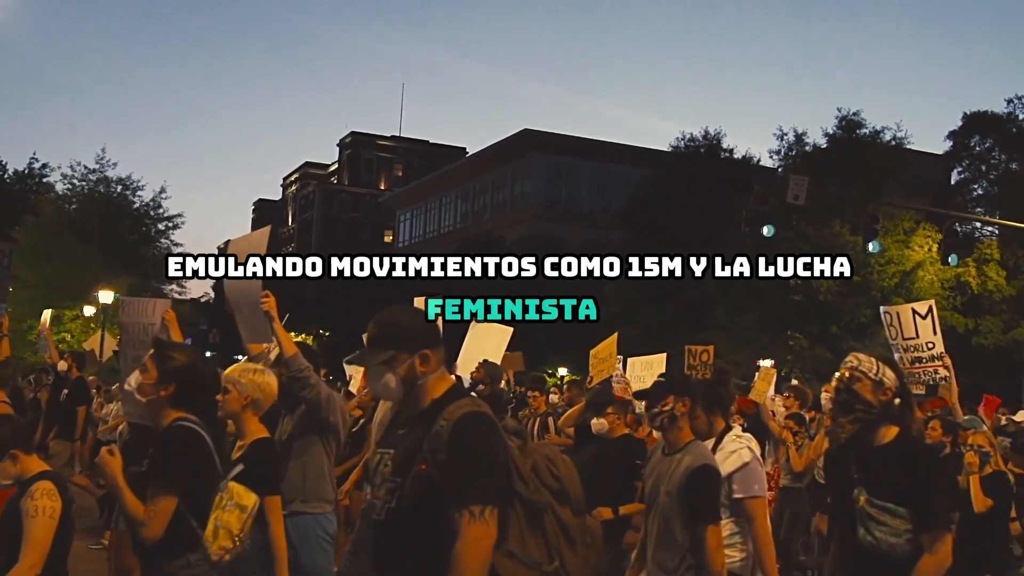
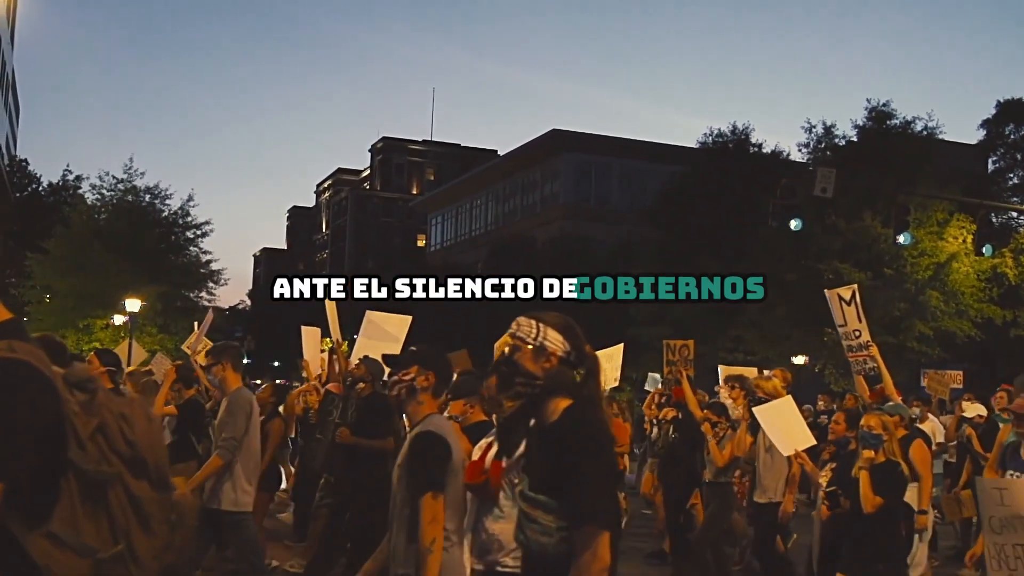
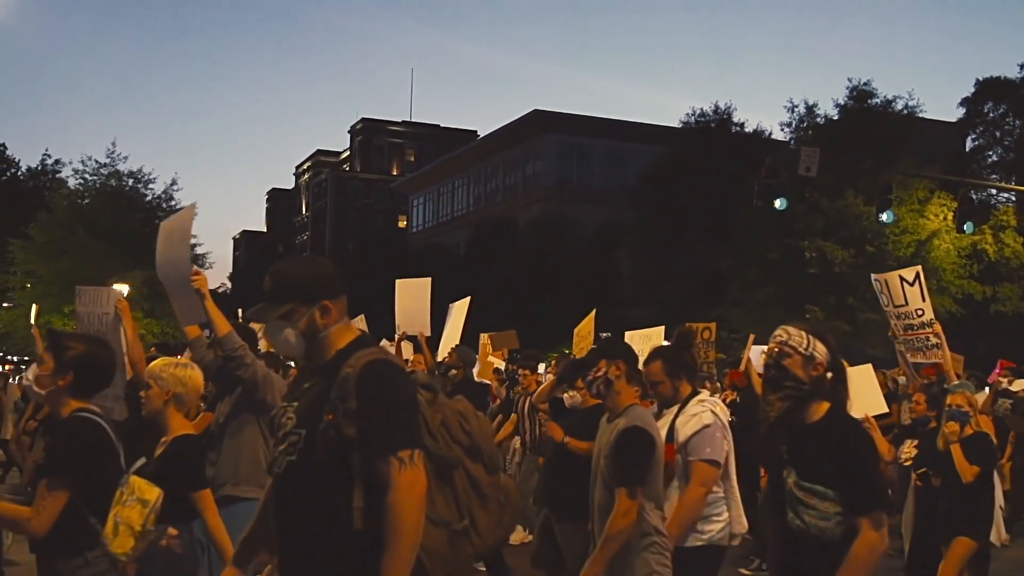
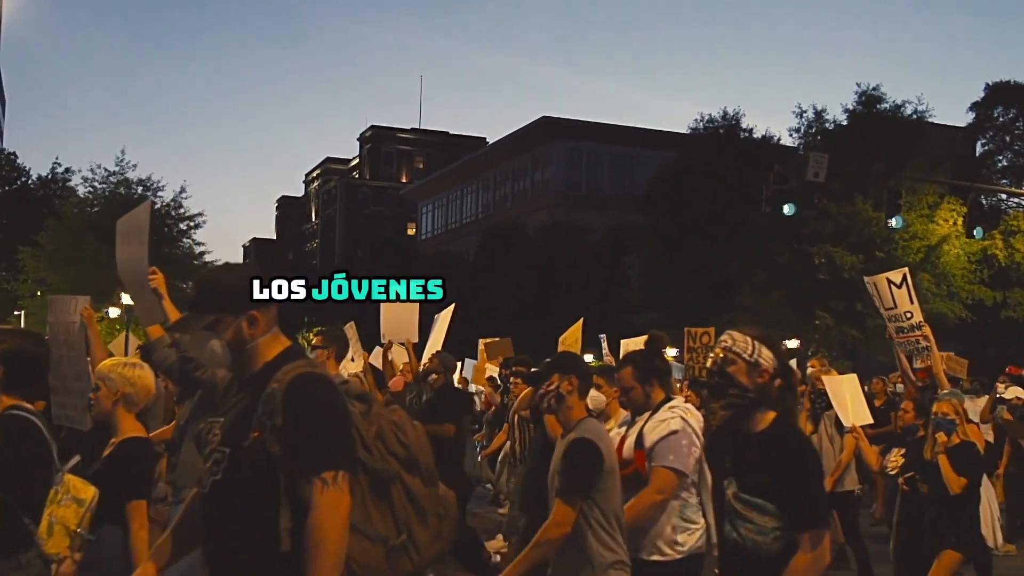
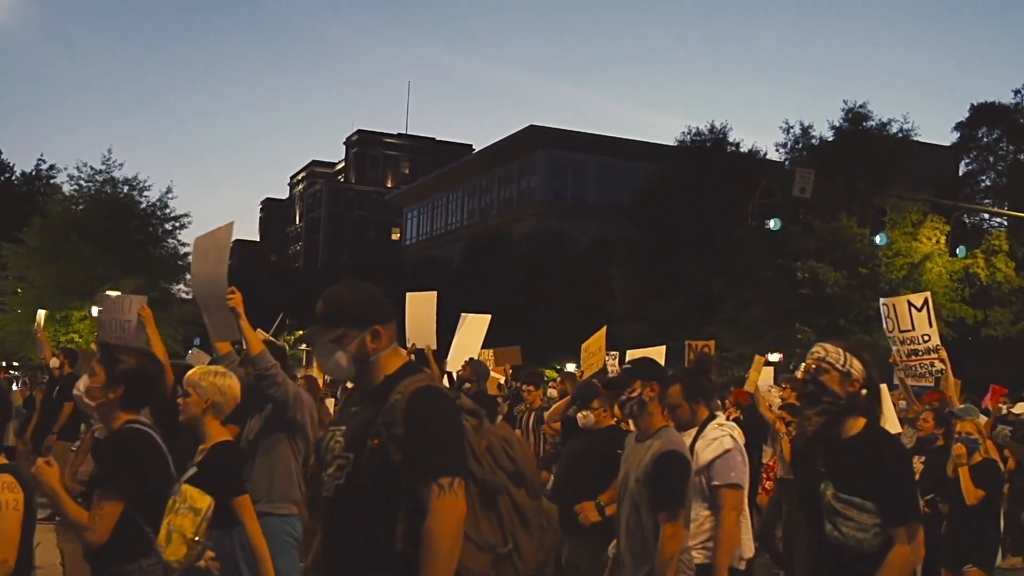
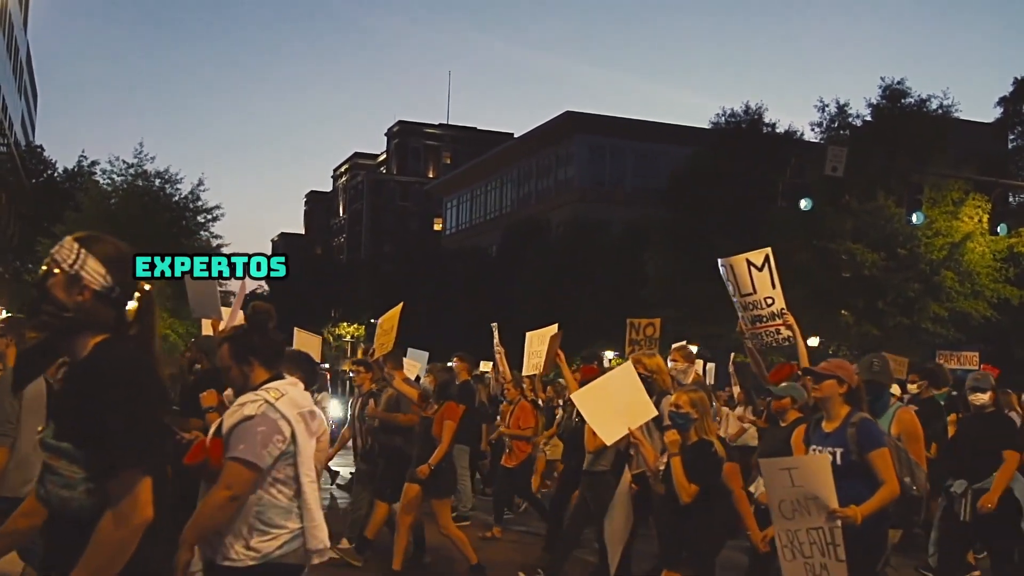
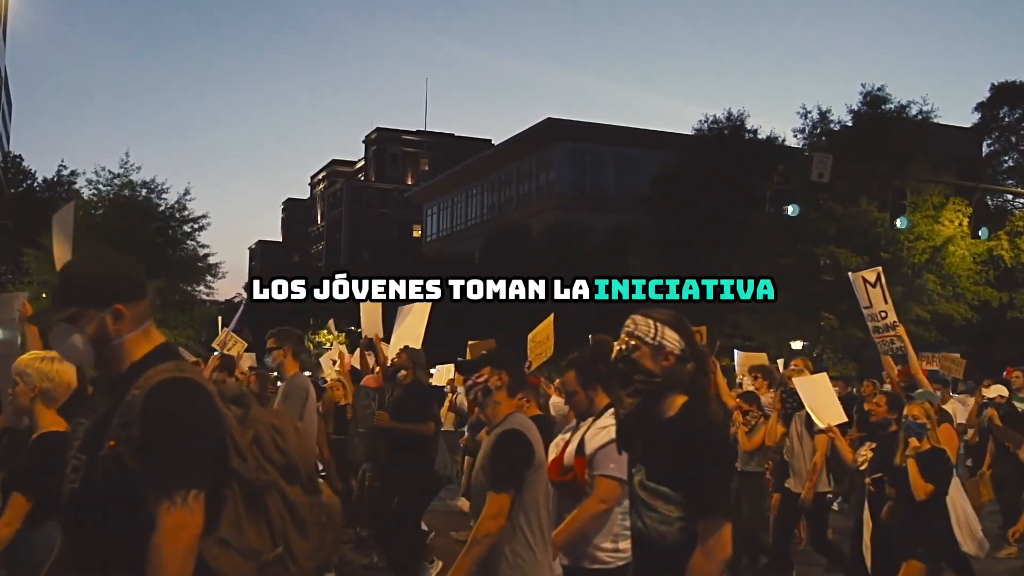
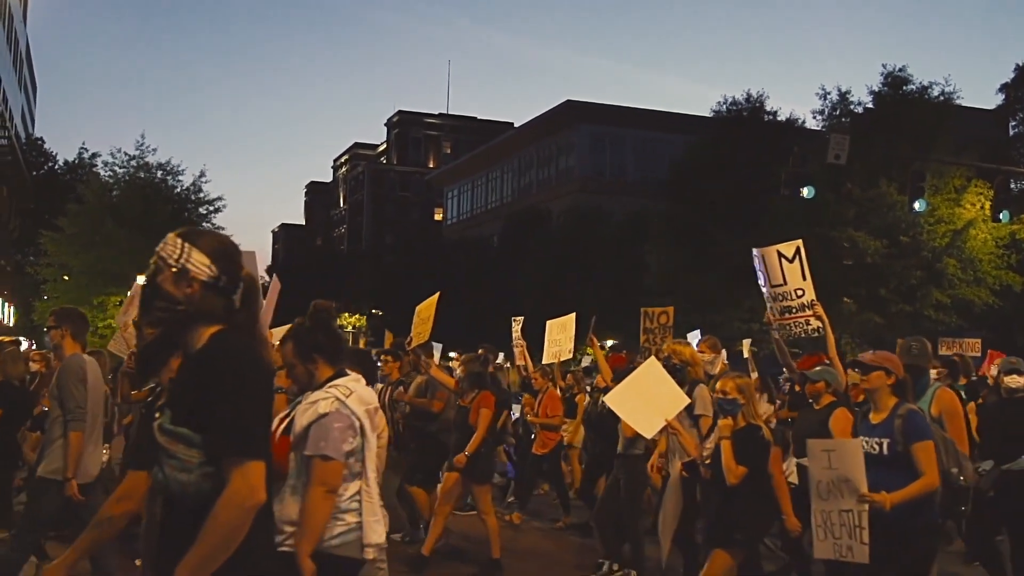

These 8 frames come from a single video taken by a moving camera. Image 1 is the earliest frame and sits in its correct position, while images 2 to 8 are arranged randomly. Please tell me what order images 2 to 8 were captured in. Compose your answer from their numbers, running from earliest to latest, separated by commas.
5, 3, 4, 7, 2, 8, 6
